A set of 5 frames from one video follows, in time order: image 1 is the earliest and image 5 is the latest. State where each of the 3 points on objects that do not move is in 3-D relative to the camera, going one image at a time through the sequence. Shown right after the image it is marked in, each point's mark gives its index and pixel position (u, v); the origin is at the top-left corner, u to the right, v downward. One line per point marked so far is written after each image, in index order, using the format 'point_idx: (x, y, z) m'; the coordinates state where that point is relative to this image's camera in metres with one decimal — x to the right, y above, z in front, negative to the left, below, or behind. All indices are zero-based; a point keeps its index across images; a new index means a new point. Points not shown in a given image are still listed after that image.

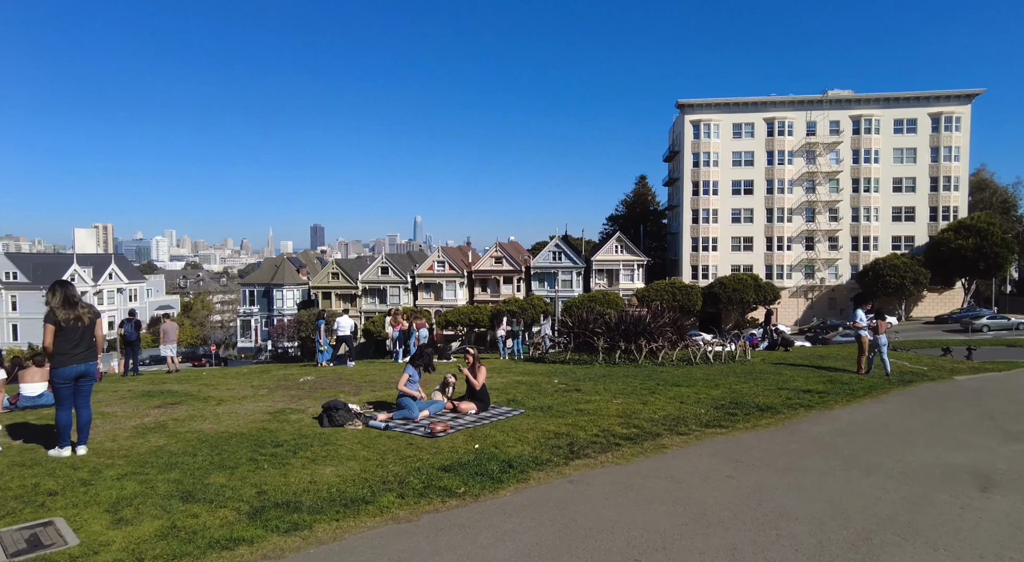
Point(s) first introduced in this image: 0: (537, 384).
0: (+0.6, -2.5, +15.1) m
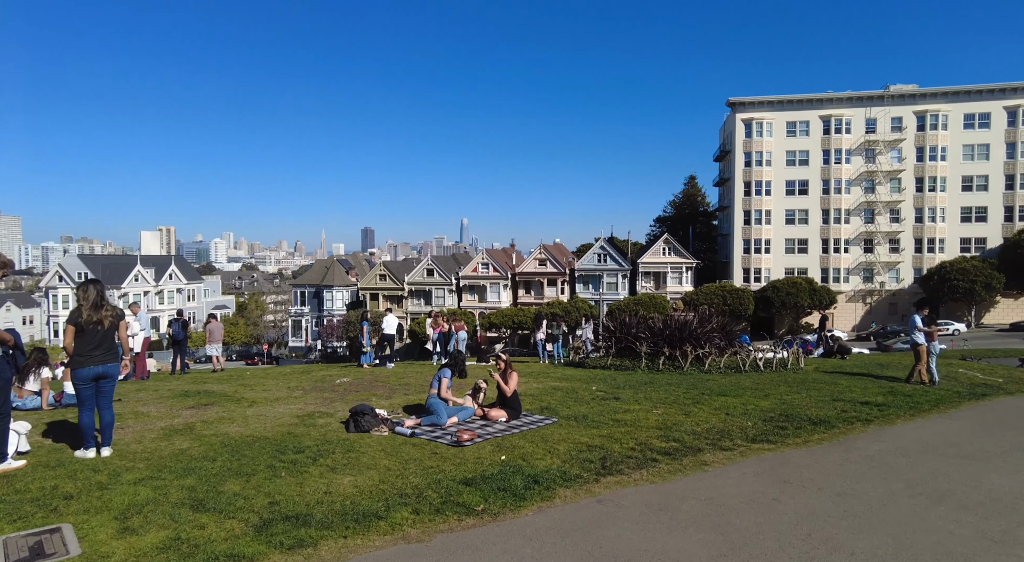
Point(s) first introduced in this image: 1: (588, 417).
0: (+1.5, -2.6, +14.6) m
1: (+1.4, -2.5, +11.2) m
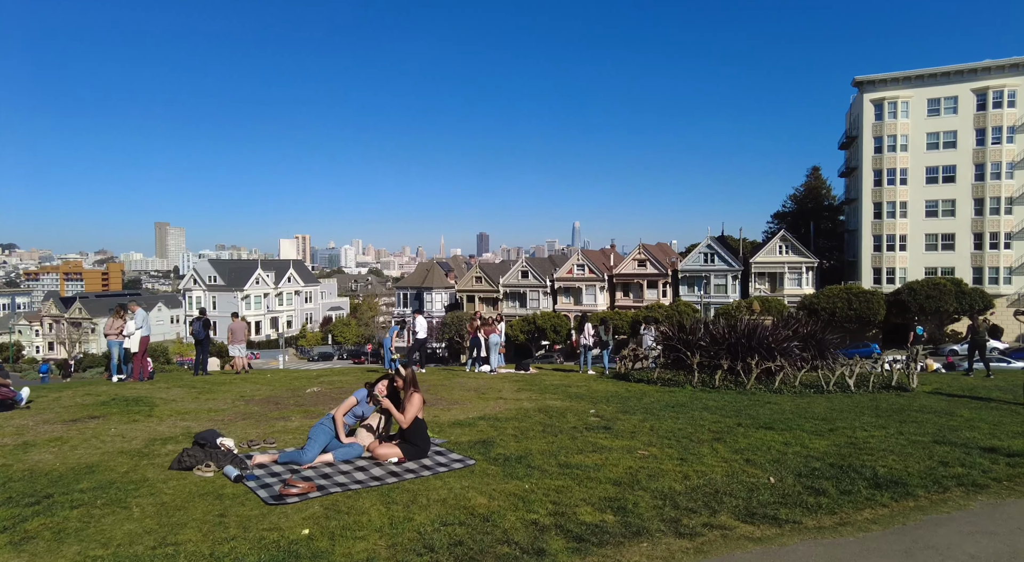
0: (+1.0, -2.4, +11.3) m
1: (+0.2, -2.3, +7.9) m
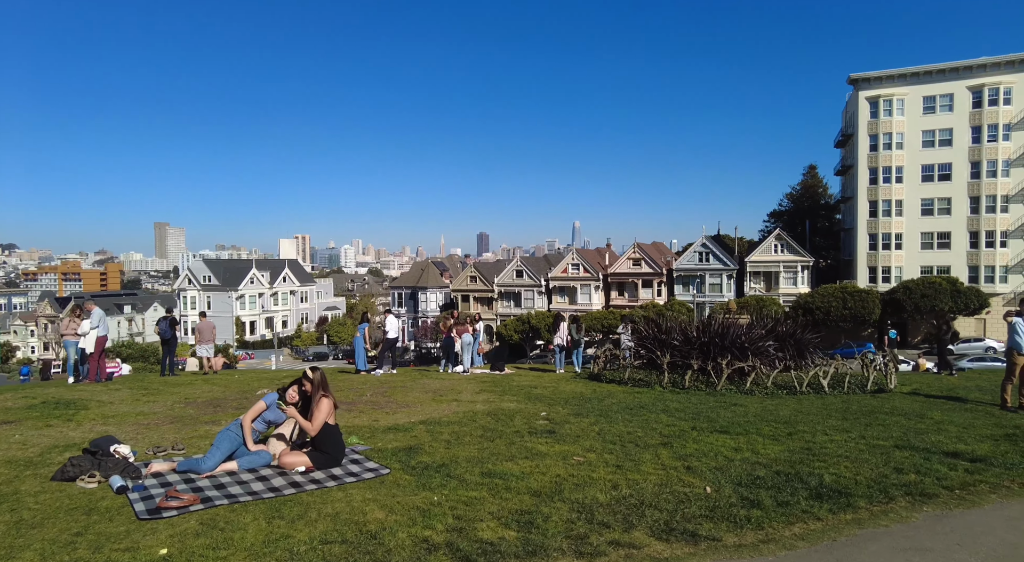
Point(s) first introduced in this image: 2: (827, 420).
0: (0.0, -2.4, +10.8) m
1: (-0.8, -2.2, +7.4) m
2: (+5.8, -2.6, +11.5) m
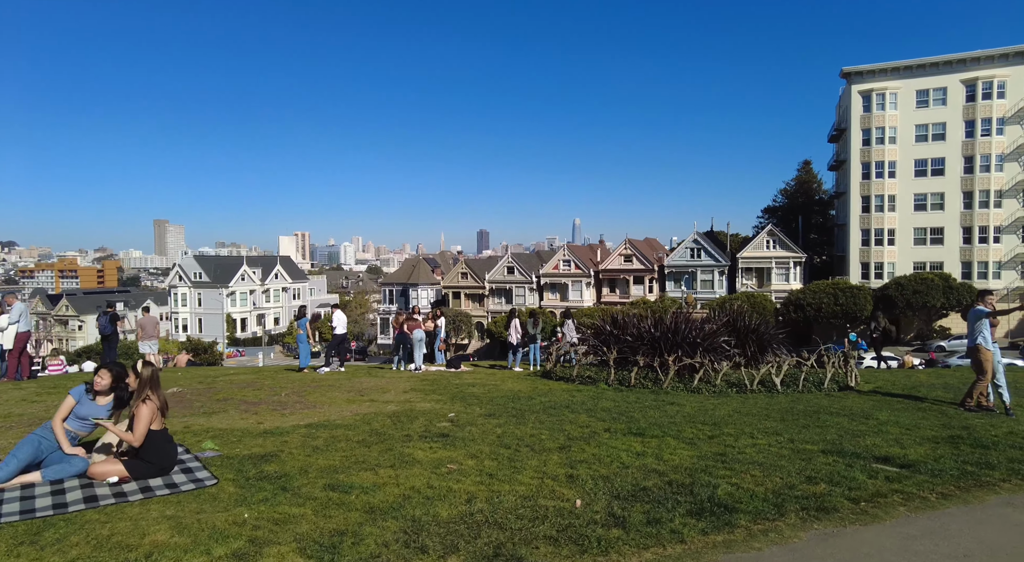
0: (-1.5, -2.2, +9.9) m
1: (-2.3, -2.1, +6.5) m
2: (+4.3, -2.4, +10.6) m
